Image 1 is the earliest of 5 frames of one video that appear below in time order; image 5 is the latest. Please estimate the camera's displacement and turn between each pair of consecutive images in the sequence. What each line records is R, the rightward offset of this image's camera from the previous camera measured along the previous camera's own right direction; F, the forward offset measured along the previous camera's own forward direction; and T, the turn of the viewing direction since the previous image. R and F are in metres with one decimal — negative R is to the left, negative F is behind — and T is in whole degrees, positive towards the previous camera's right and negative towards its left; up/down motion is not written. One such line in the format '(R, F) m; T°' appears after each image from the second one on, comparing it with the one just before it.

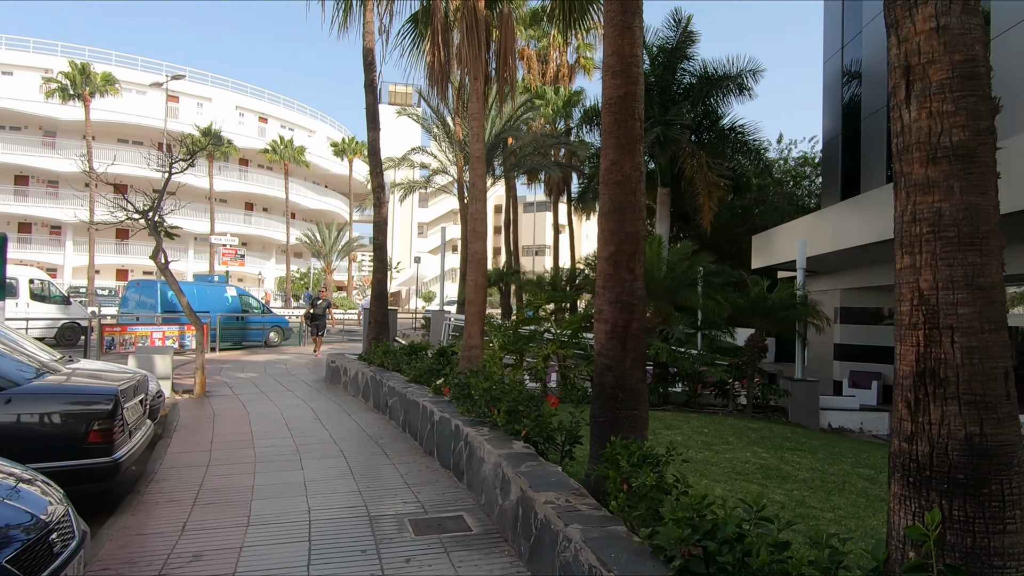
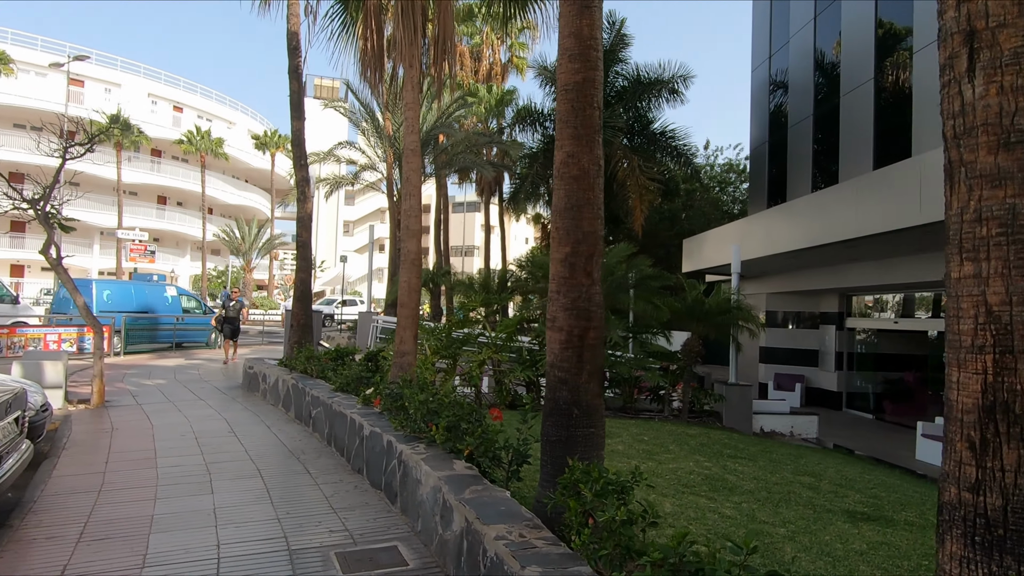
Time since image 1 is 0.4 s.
(-0.1, +0.5) m; +6°
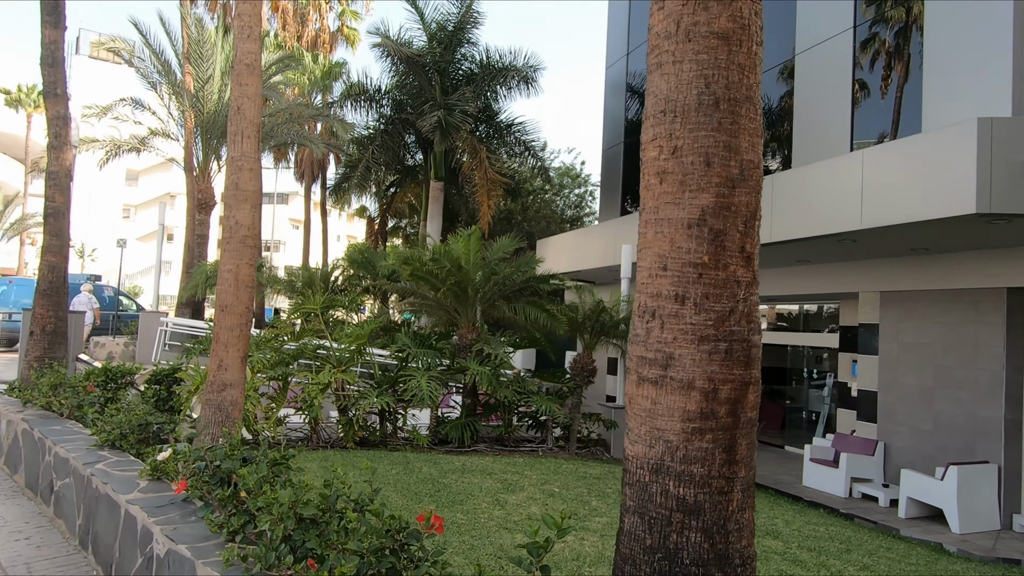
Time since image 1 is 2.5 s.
(-0.6, +2.6) m; +16°
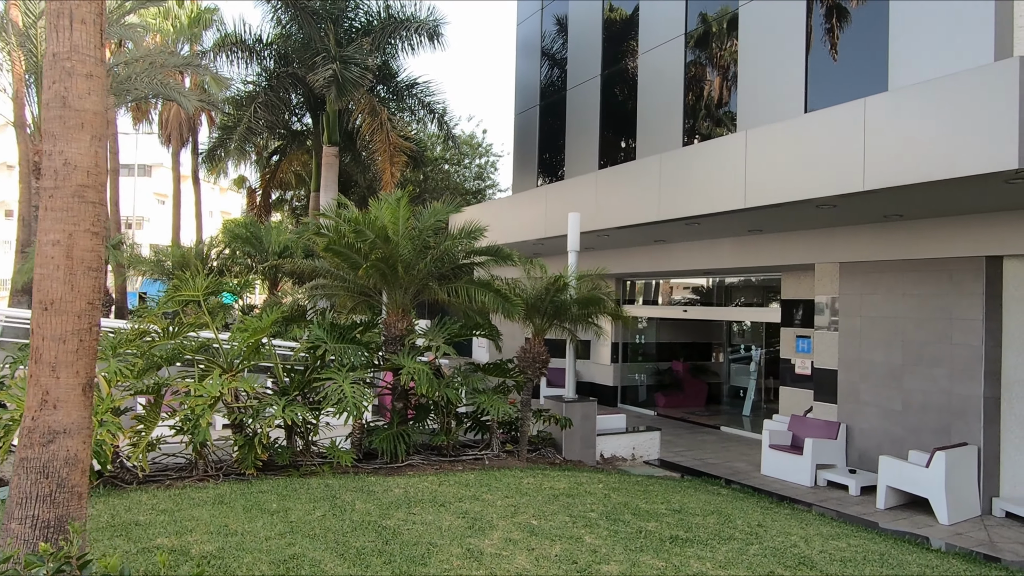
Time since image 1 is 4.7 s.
(-0.6, +1.7) m; +9°
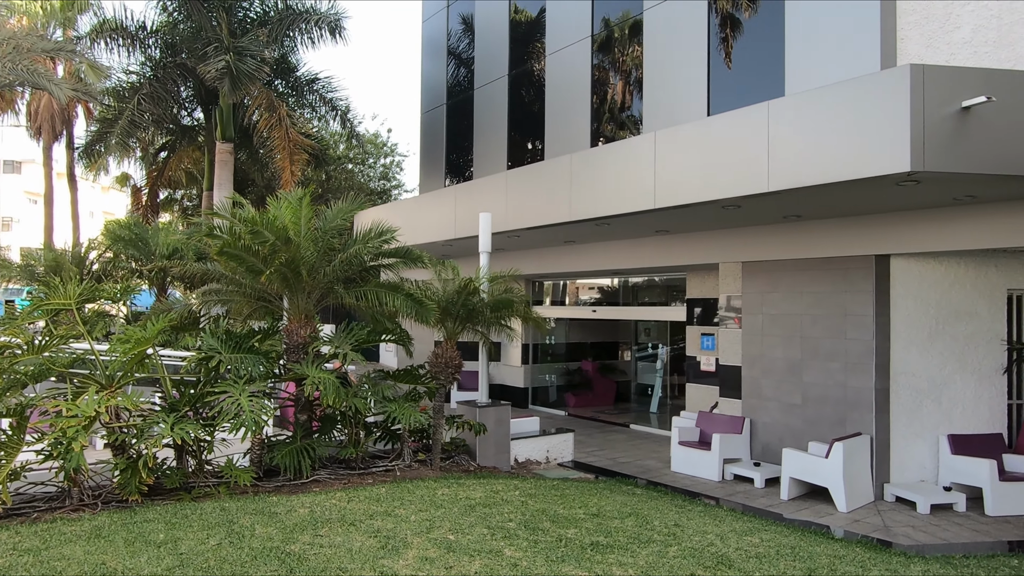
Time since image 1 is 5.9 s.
(0.0, +0.3) m; +8°
